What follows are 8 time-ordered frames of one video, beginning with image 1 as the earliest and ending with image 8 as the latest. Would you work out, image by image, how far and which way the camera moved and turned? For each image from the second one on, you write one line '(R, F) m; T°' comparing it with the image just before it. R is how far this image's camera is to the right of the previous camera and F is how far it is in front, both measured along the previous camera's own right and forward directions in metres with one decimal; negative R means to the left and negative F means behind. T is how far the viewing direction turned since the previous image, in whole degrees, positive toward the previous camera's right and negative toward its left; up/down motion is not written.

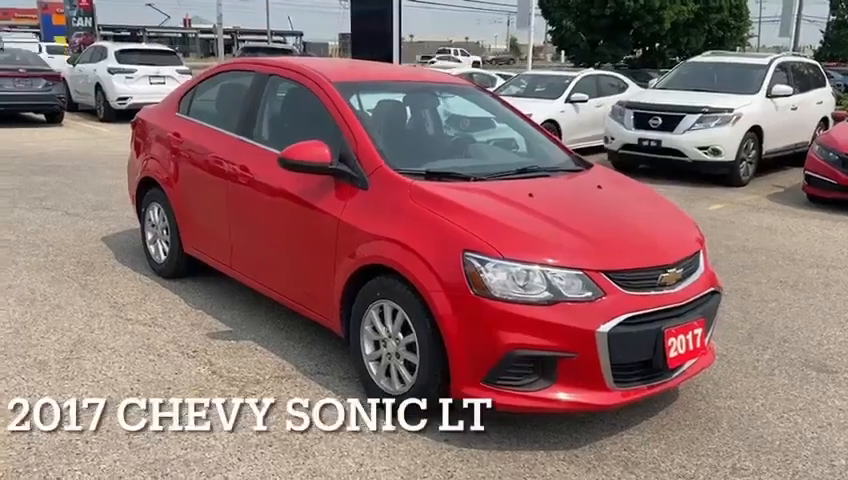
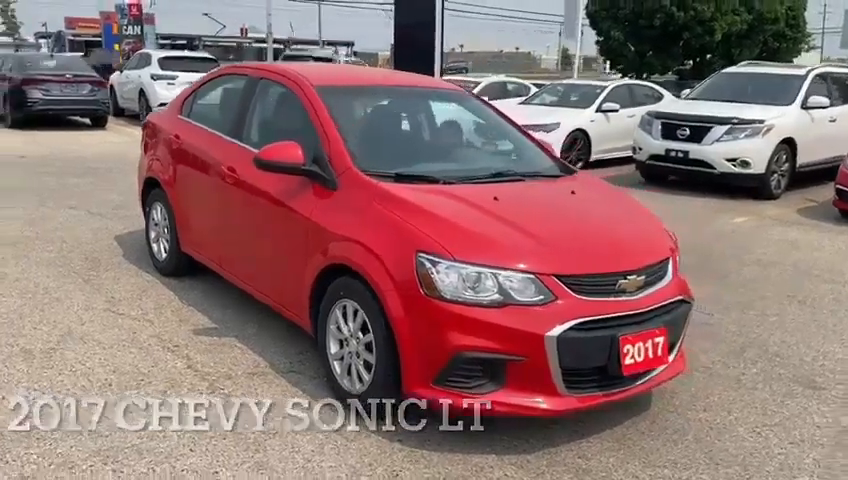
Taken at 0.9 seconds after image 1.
(+0.5, 0.0) m; -4°
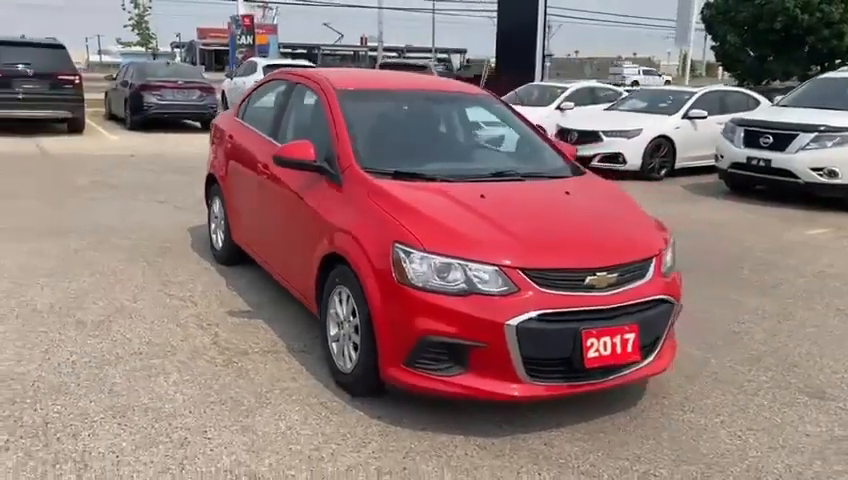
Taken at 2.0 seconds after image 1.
(+0.7, -0.2) m; -9°
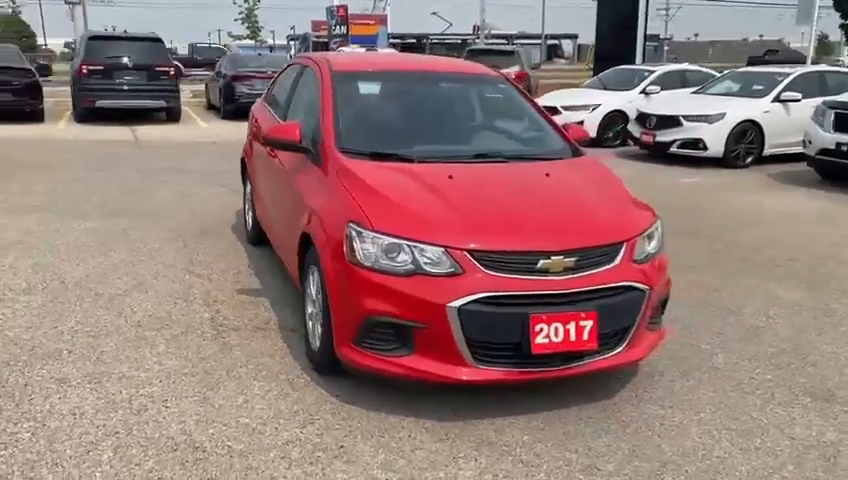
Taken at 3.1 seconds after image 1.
(+0.8, +0.1) m; -9°
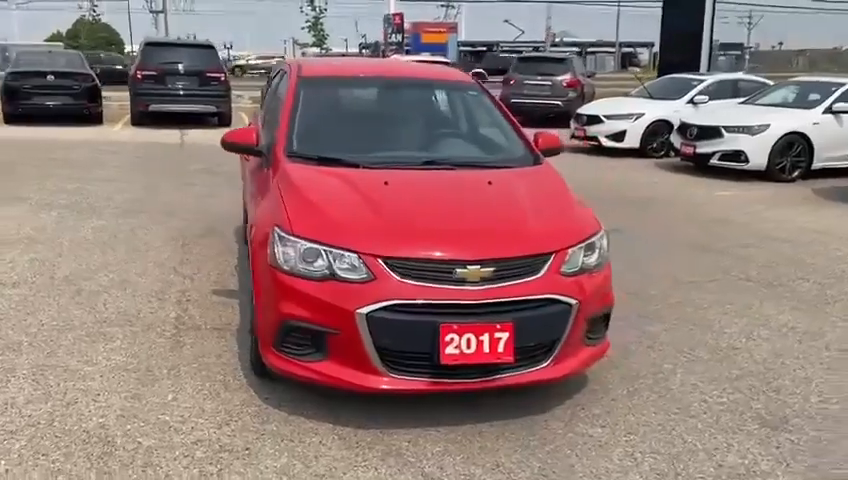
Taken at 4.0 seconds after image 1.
(+0.8, +0.1) m; -5°
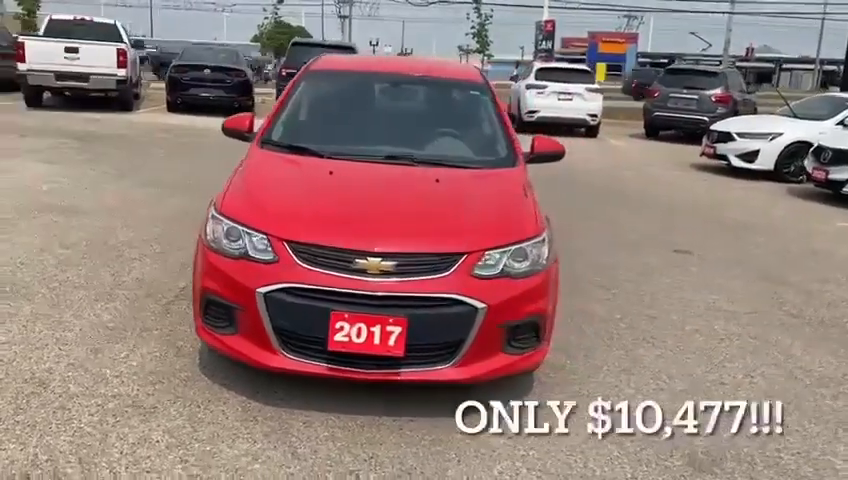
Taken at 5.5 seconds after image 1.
(+1.3, +0.1) m; -13°
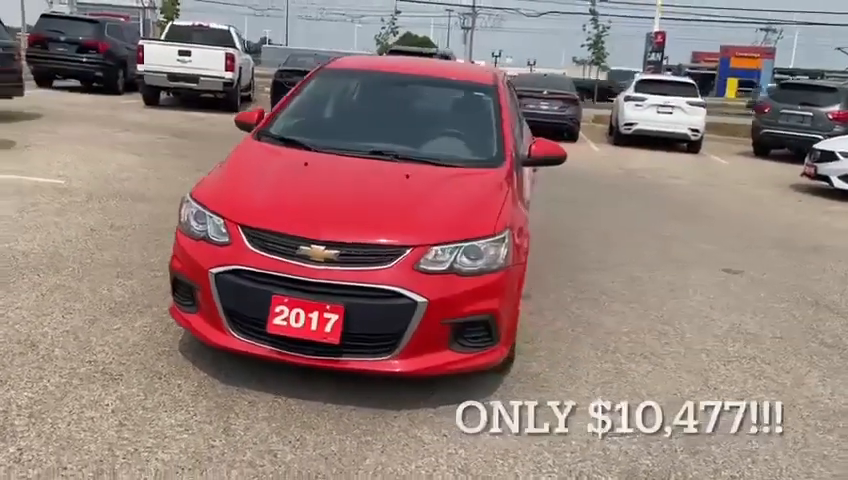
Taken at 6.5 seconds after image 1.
(+0.9, 0.0) m; -9°
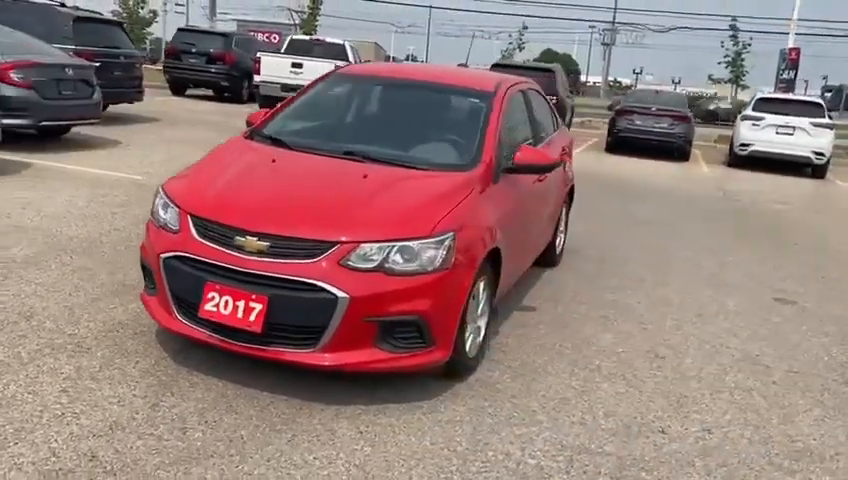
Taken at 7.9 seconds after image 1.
(+1.1, +0.1) m; -10°
